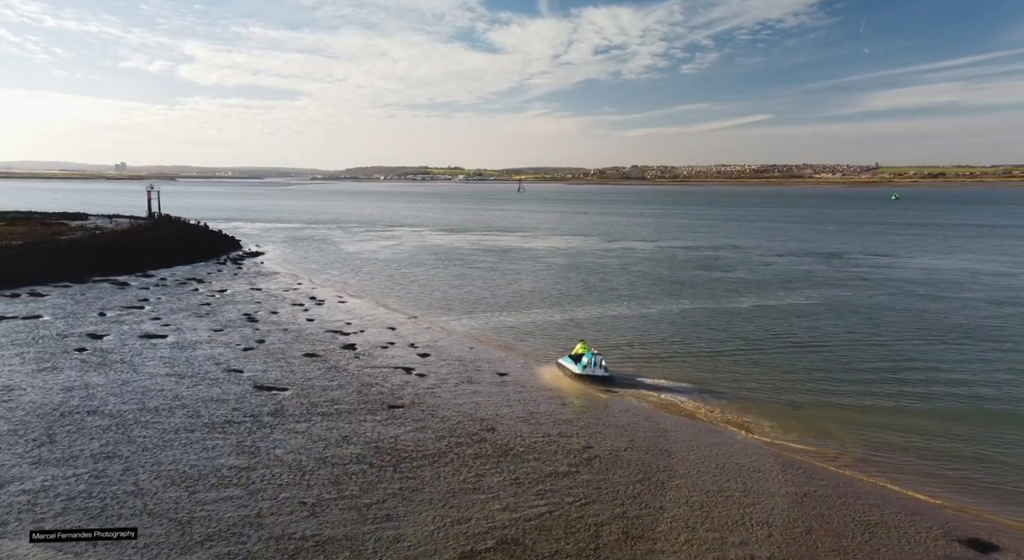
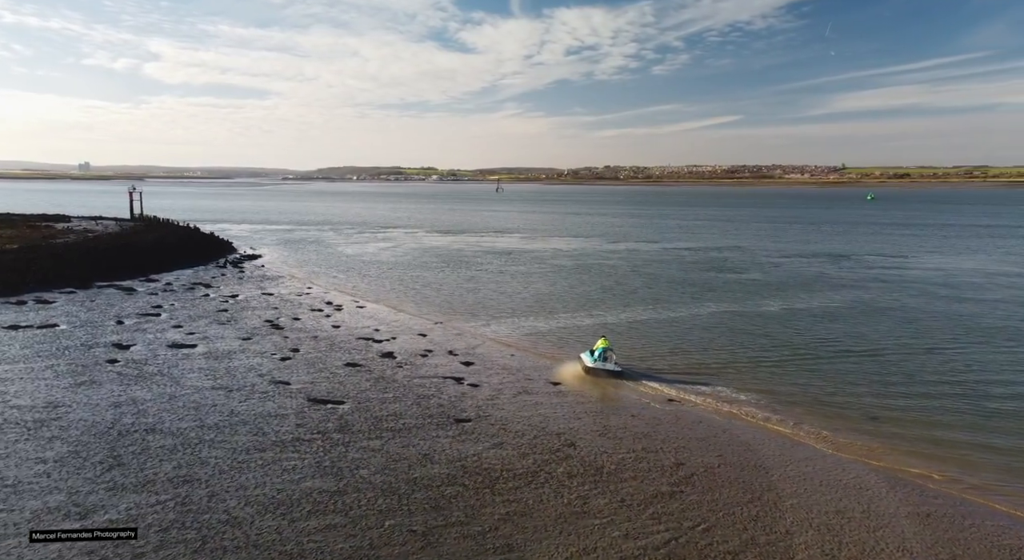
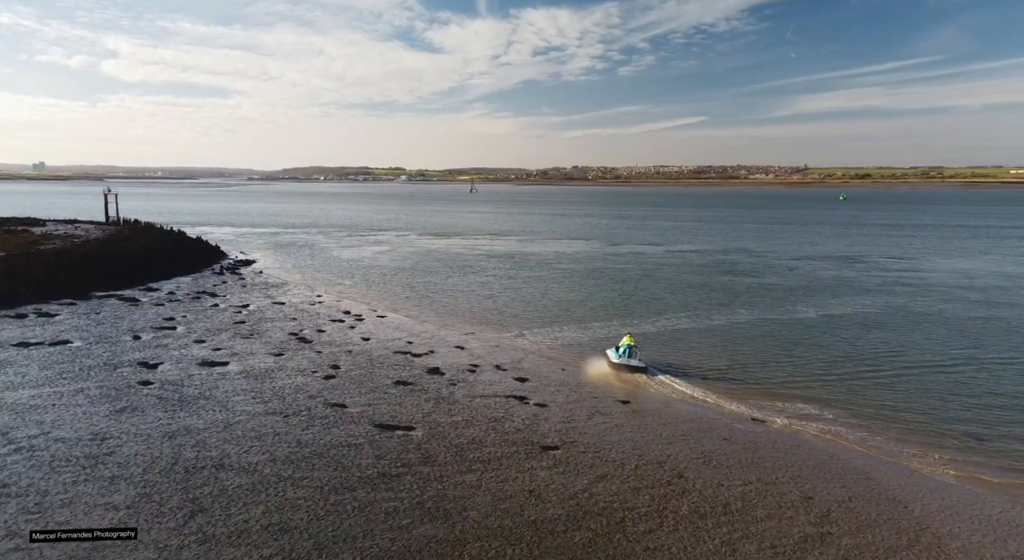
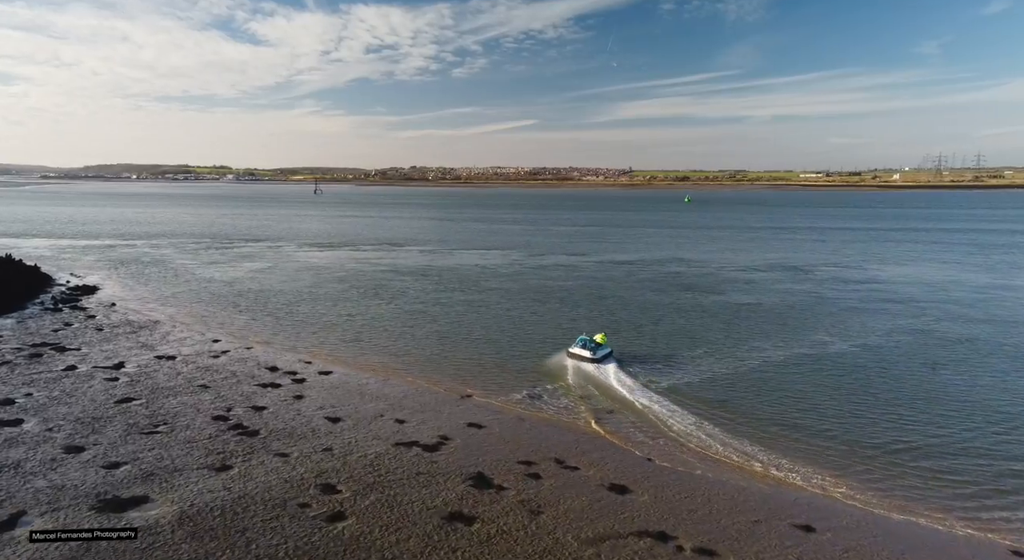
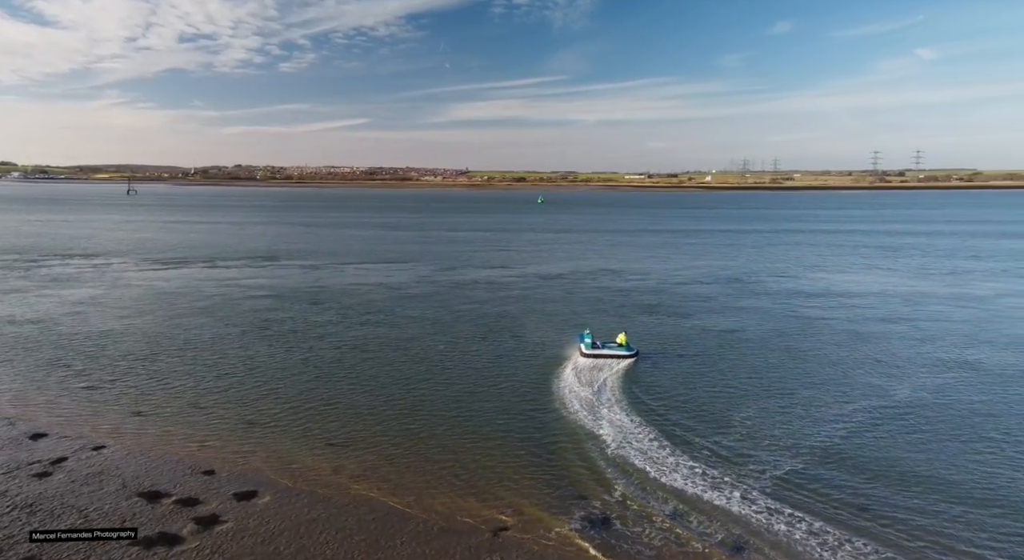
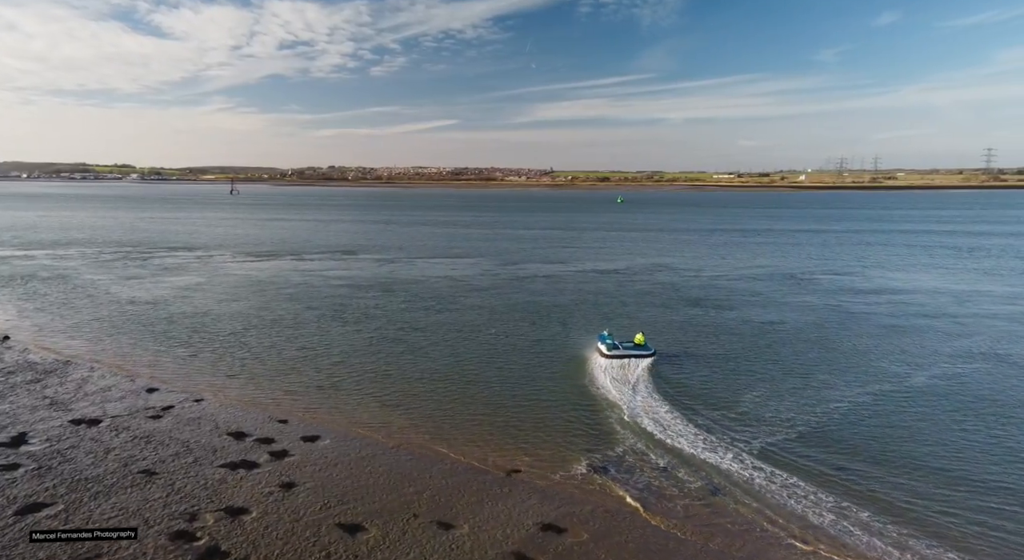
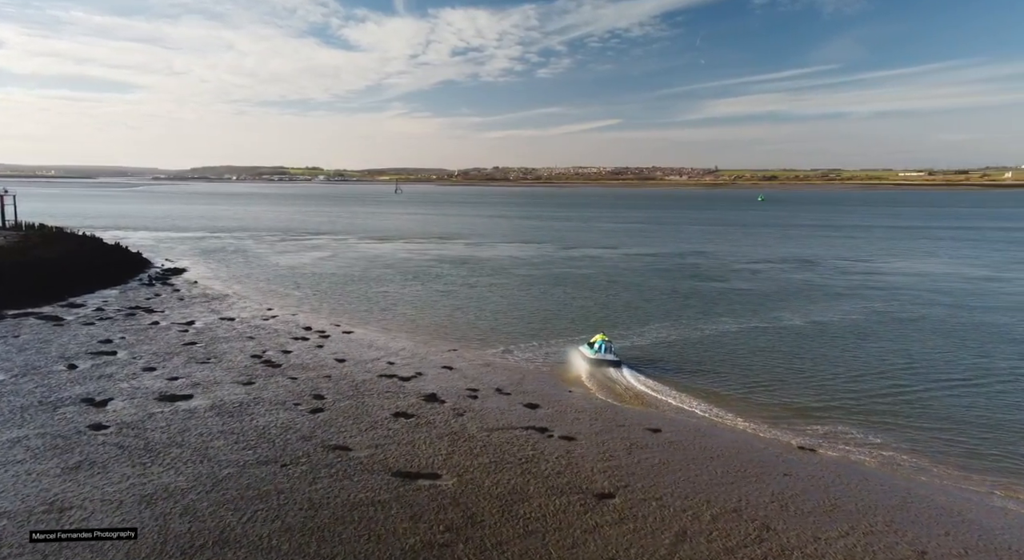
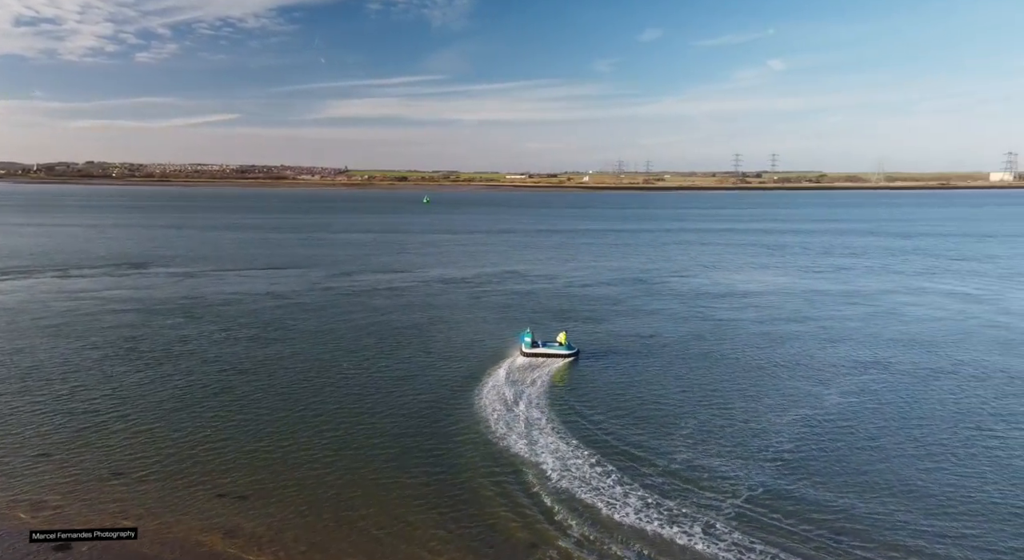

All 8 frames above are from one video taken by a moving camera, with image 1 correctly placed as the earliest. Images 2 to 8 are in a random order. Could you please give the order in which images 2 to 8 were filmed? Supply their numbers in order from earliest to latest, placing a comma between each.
2, 3, 7, 4, 6, 5, 8
